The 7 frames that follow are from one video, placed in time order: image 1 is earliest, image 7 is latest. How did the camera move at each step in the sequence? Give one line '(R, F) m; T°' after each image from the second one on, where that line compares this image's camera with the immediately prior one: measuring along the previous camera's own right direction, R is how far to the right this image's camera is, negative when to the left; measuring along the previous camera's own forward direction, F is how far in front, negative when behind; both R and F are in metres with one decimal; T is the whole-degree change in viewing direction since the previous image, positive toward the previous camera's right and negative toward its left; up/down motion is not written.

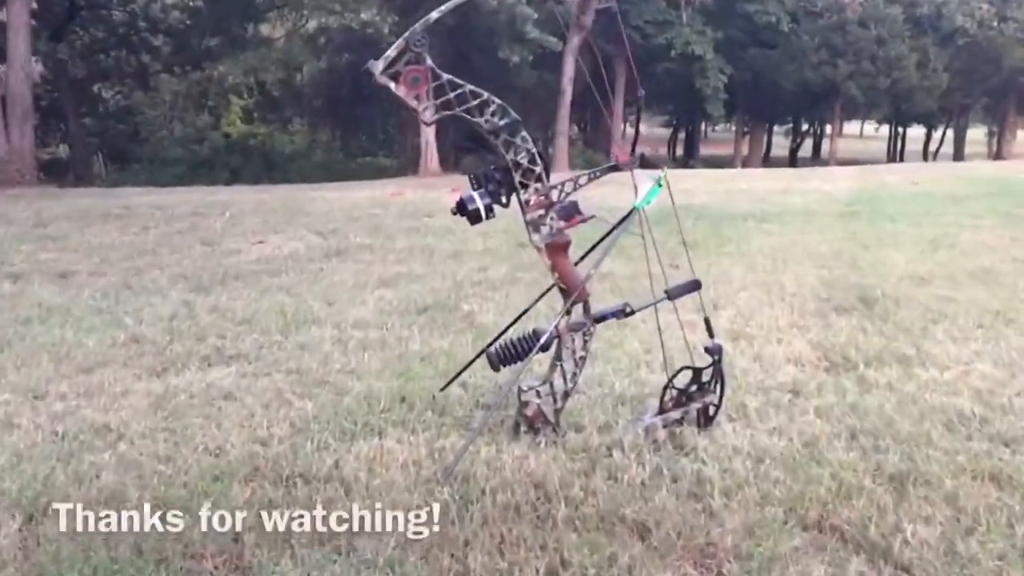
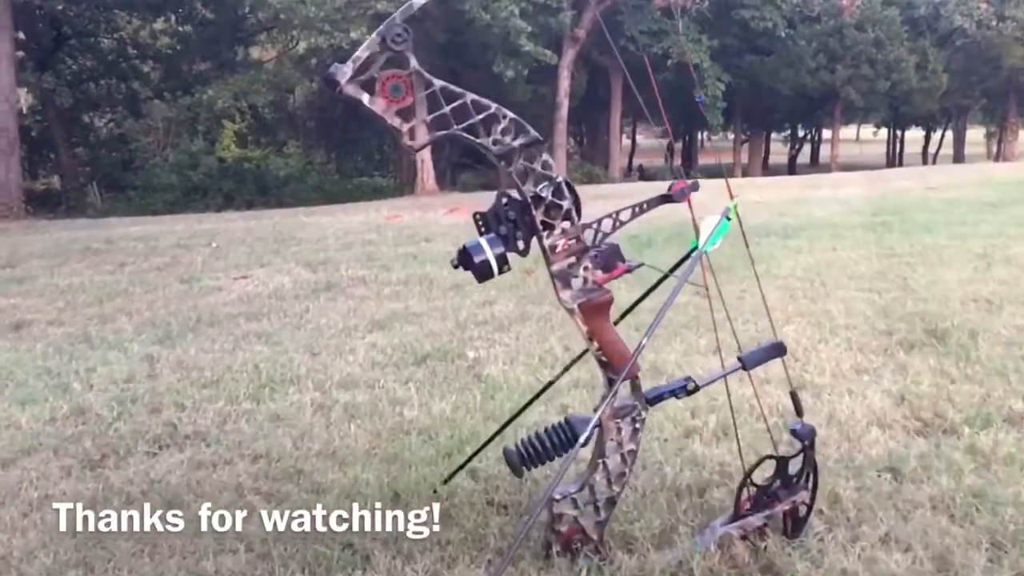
(-0.1, +0.9) m; 0°
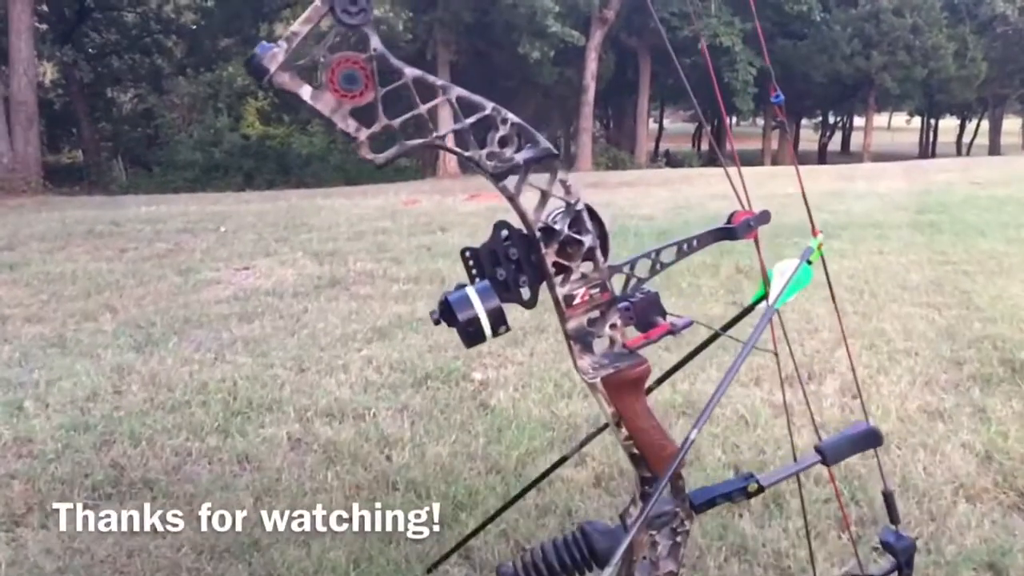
(0.0, +0.7) m; -1°
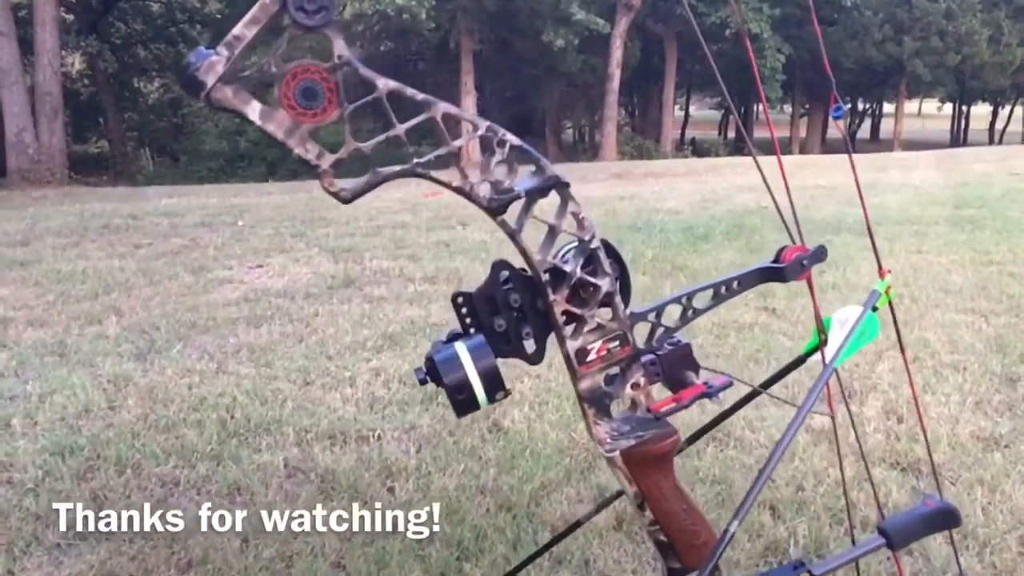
(0.0, +0.3) m; -1°
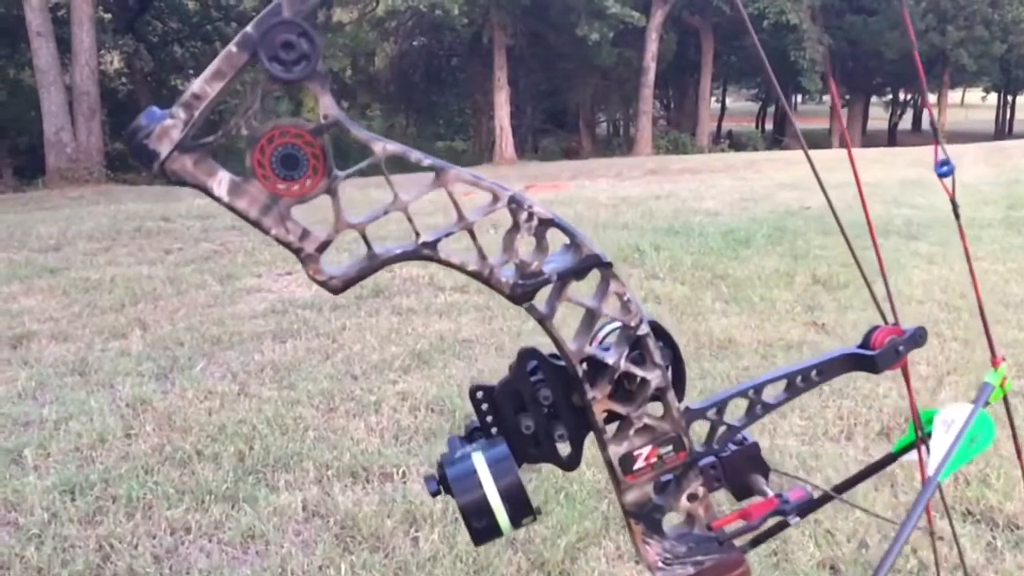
(0.0, +0.3) m; -2°
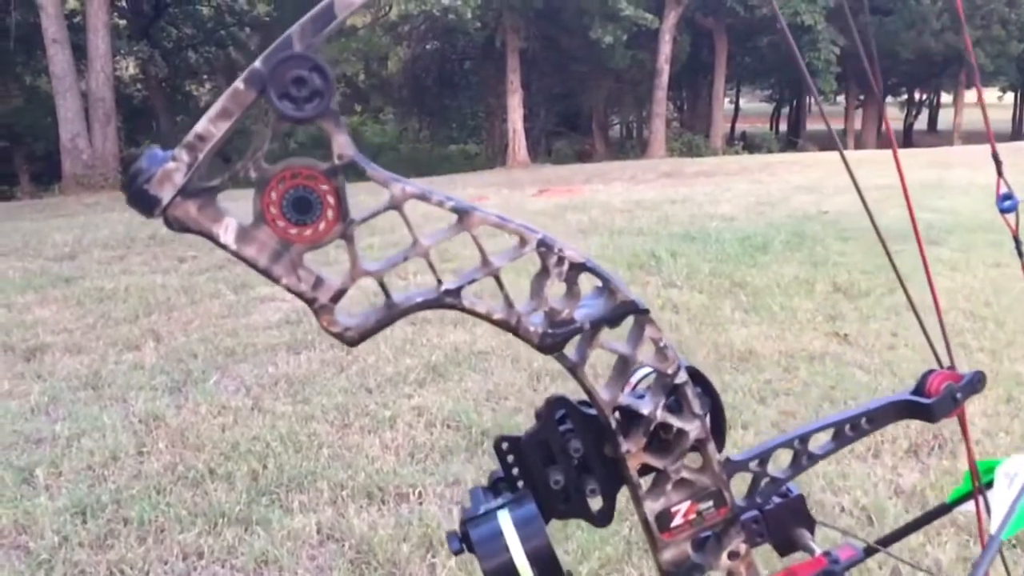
(0.0, +0.1) m; -1°
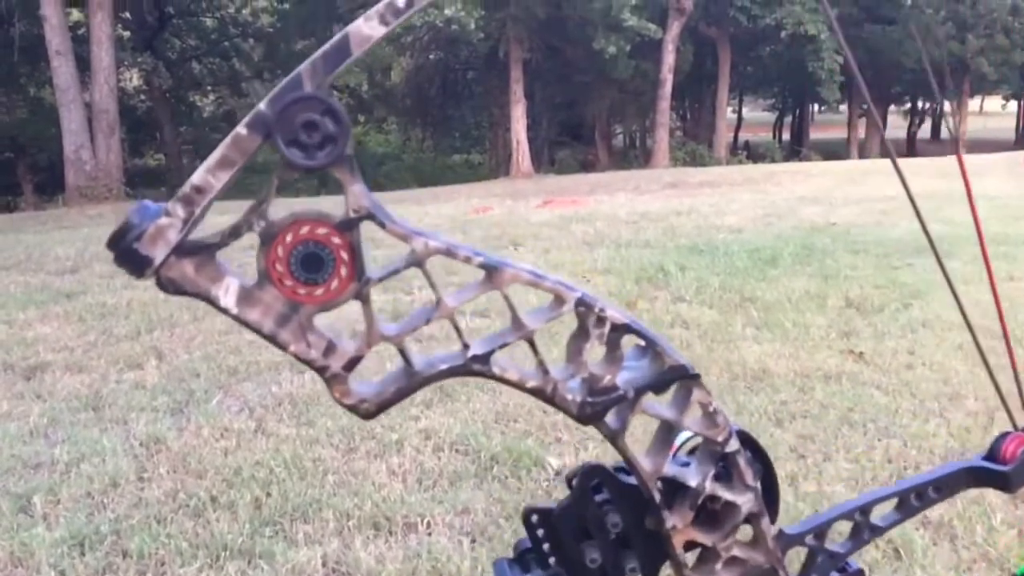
(0.0, +0.1) m; 0°
